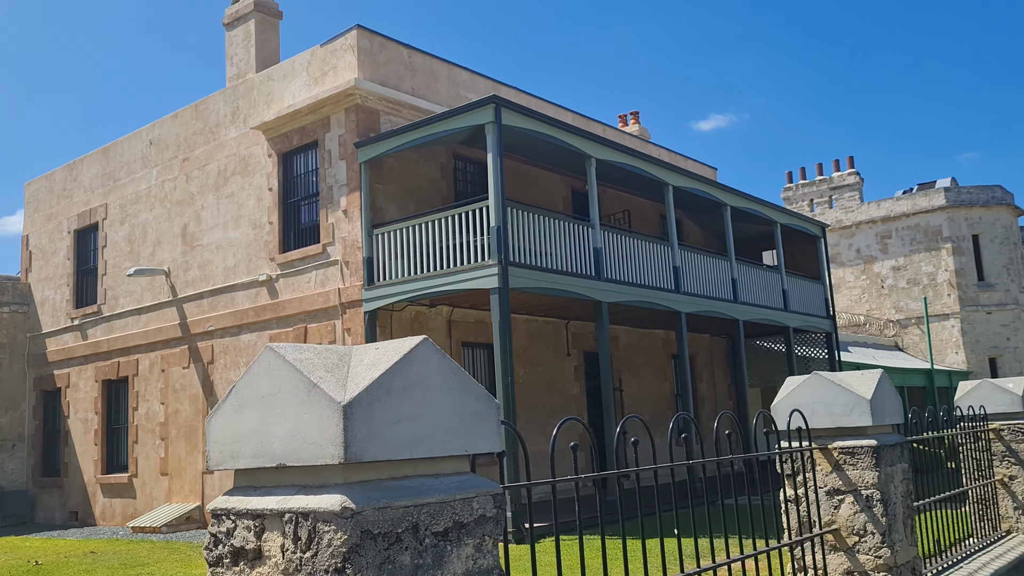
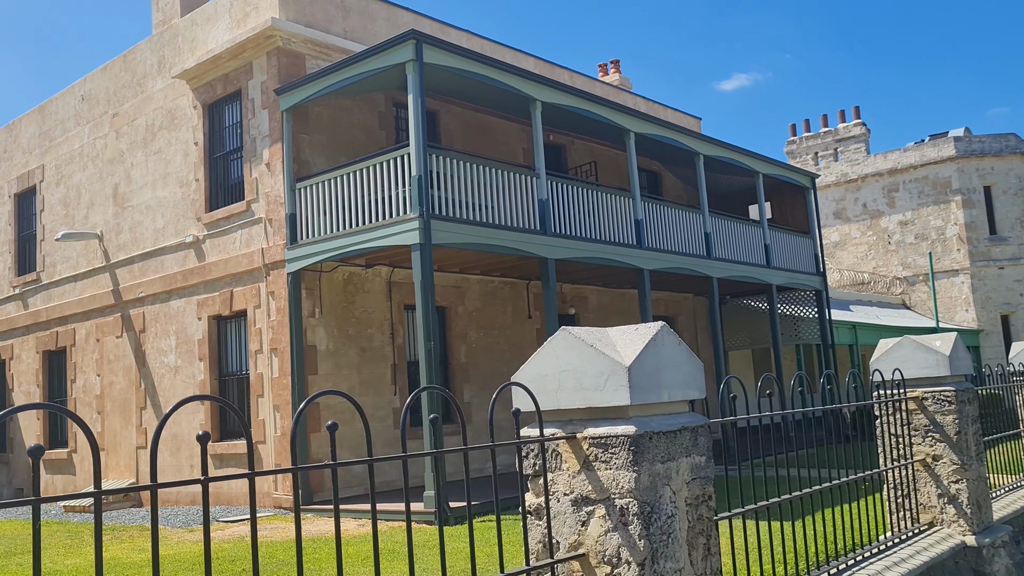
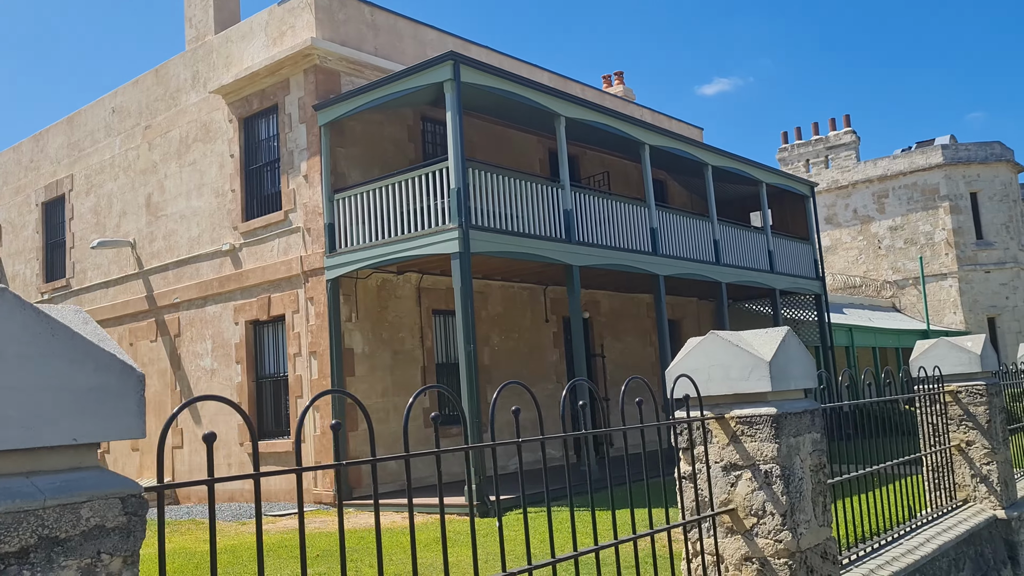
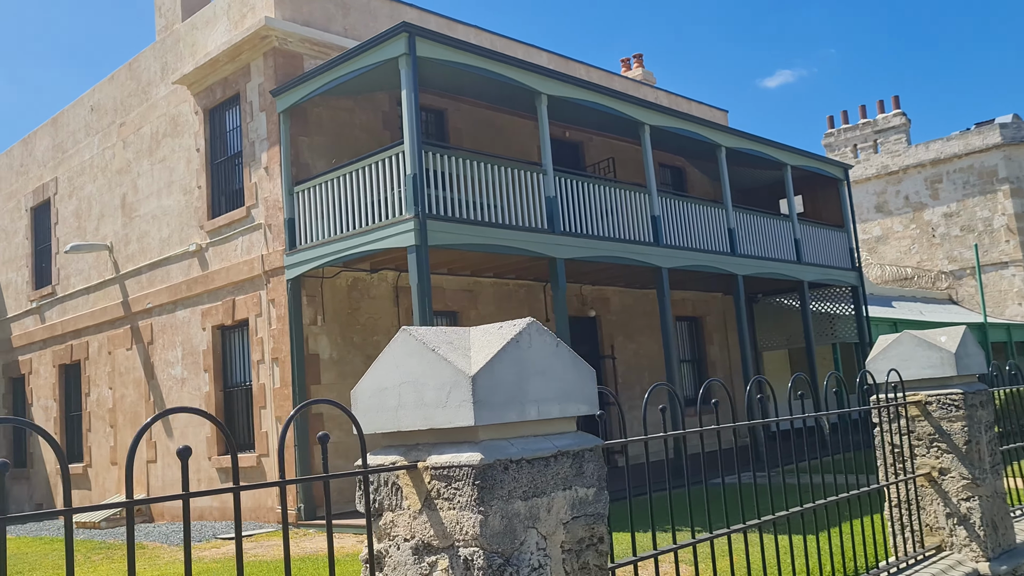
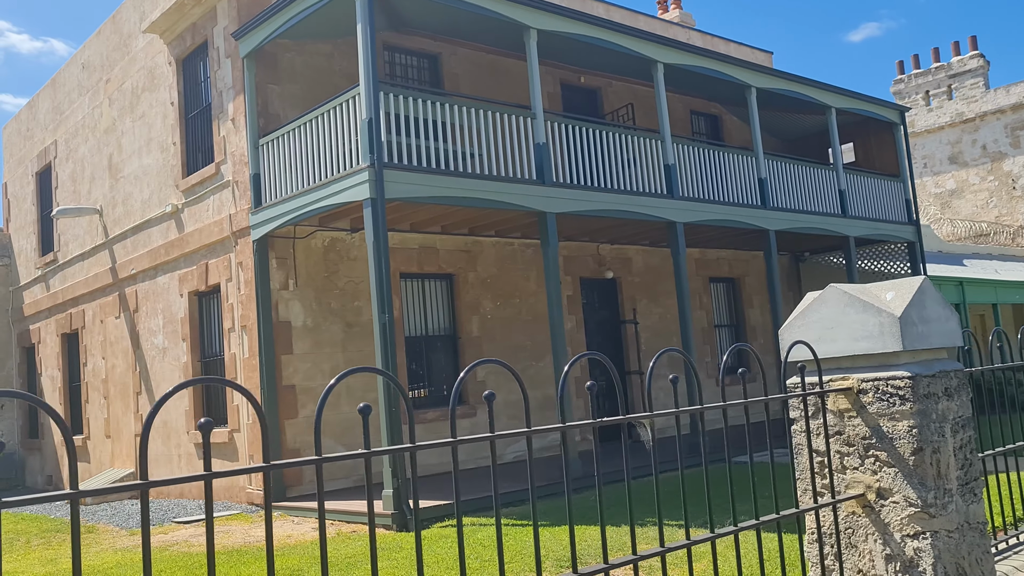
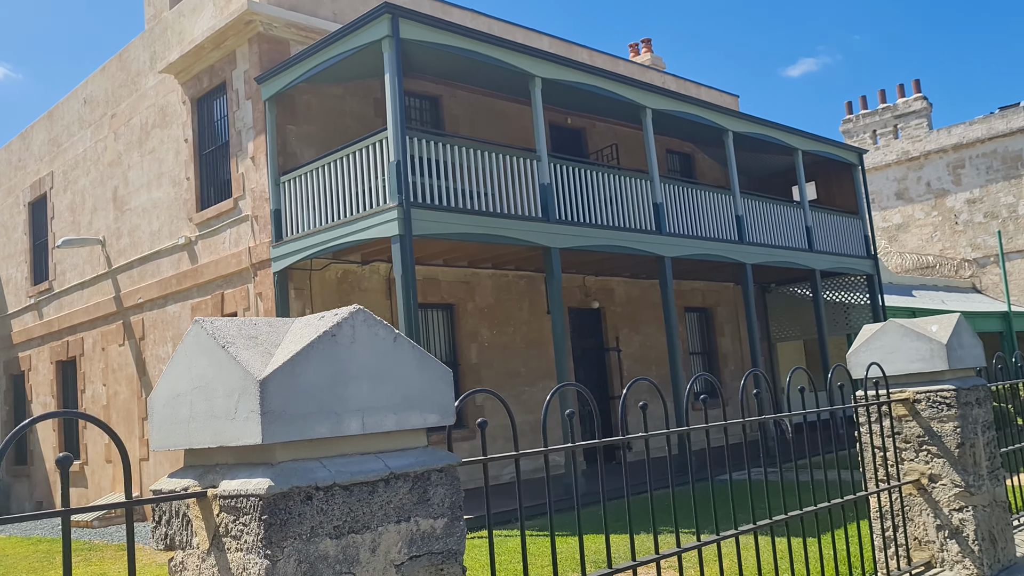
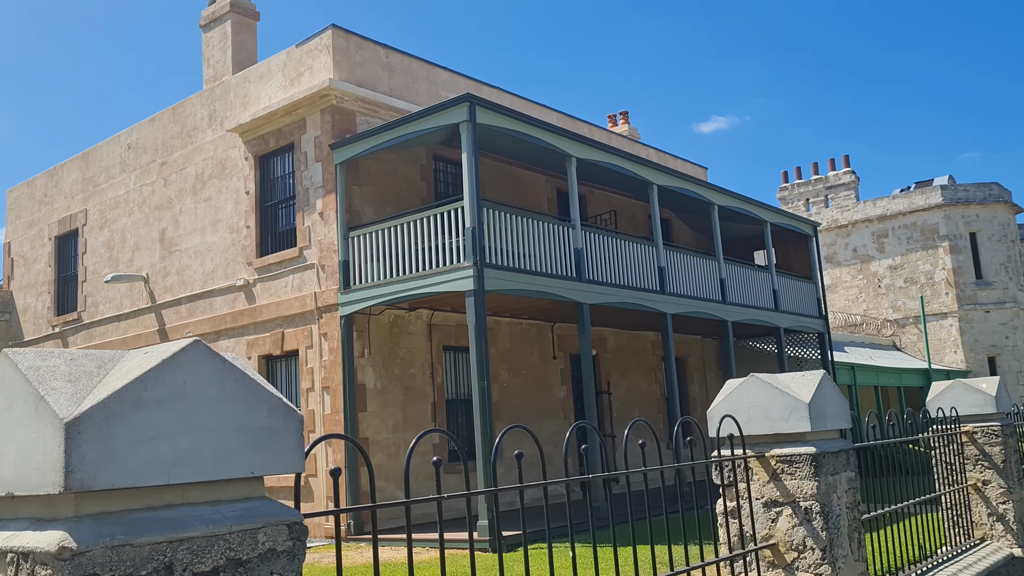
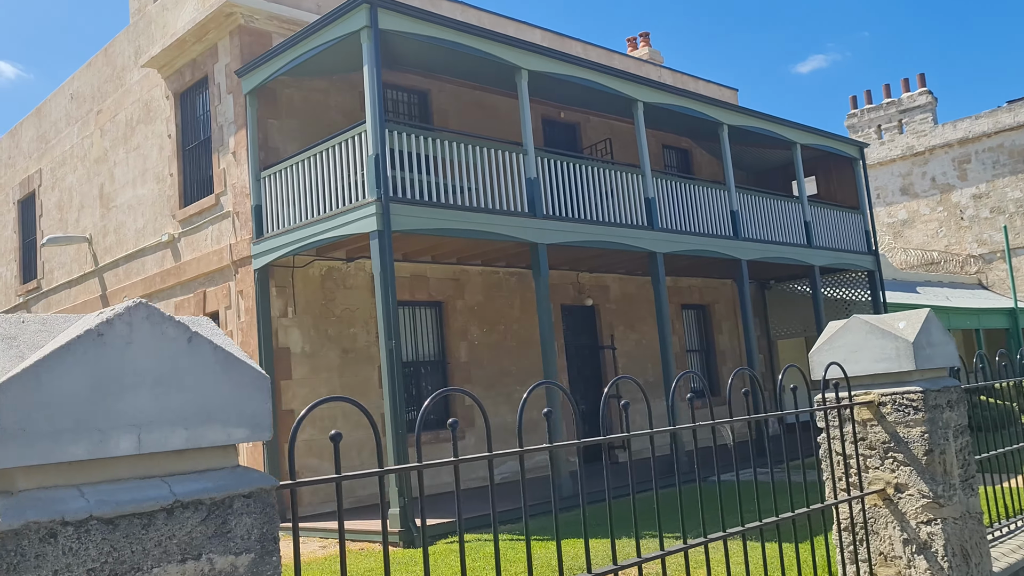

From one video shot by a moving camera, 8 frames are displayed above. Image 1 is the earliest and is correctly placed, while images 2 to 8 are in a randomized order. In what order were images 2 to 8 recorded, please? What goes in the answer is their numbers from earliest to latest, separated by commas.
7, 3, 2, 4, 6, 8, 5
